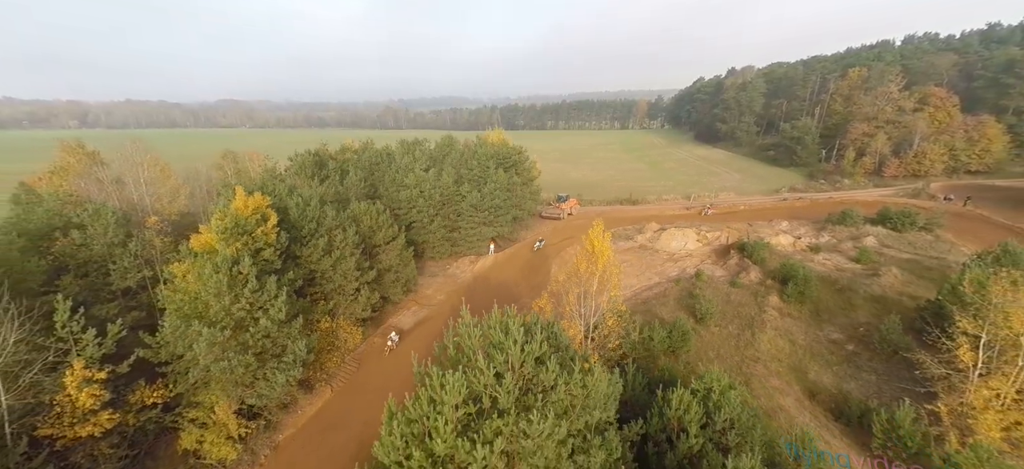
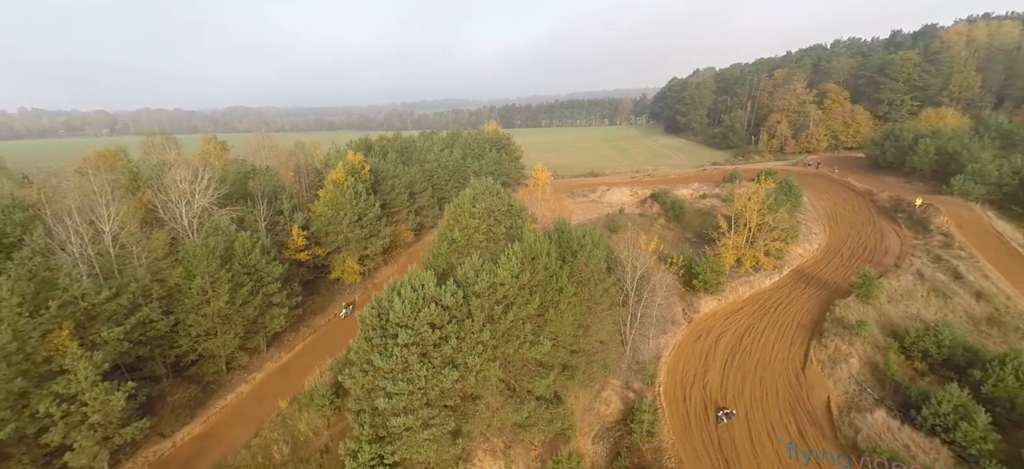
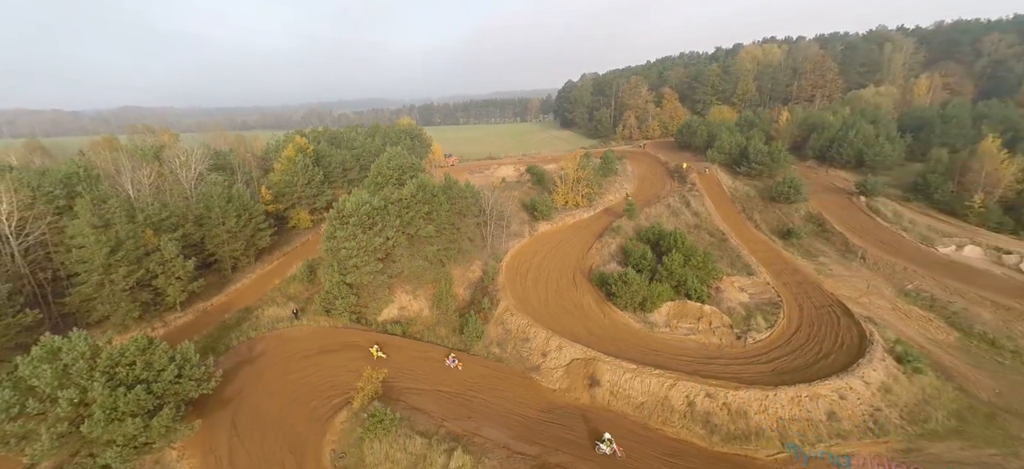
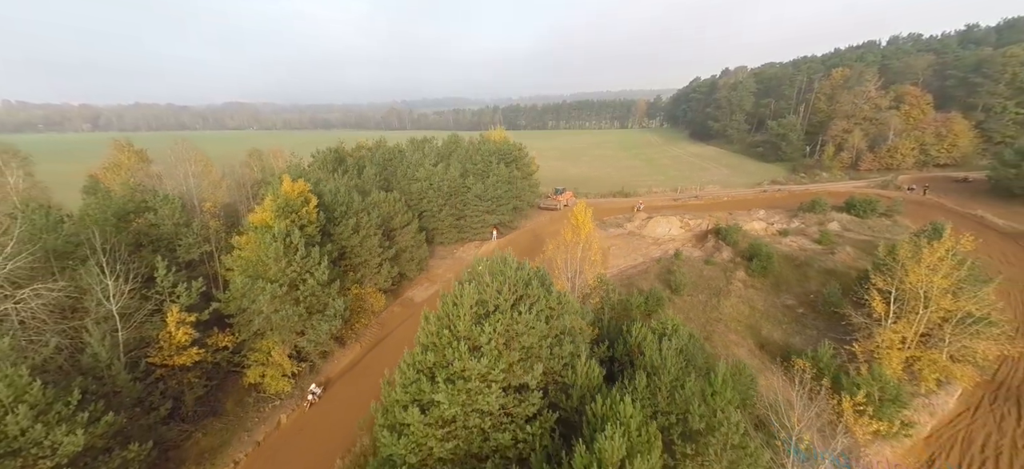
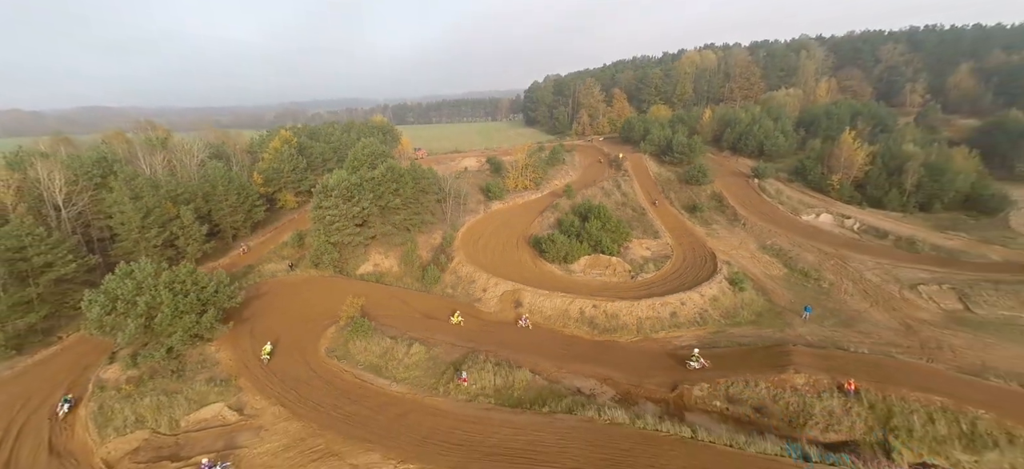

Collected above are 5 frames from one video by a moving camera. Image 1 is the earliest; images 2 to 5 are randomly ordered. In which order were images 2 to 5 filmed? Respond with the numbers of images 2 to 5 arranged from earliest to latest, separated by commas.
4, 2, 3, 5
